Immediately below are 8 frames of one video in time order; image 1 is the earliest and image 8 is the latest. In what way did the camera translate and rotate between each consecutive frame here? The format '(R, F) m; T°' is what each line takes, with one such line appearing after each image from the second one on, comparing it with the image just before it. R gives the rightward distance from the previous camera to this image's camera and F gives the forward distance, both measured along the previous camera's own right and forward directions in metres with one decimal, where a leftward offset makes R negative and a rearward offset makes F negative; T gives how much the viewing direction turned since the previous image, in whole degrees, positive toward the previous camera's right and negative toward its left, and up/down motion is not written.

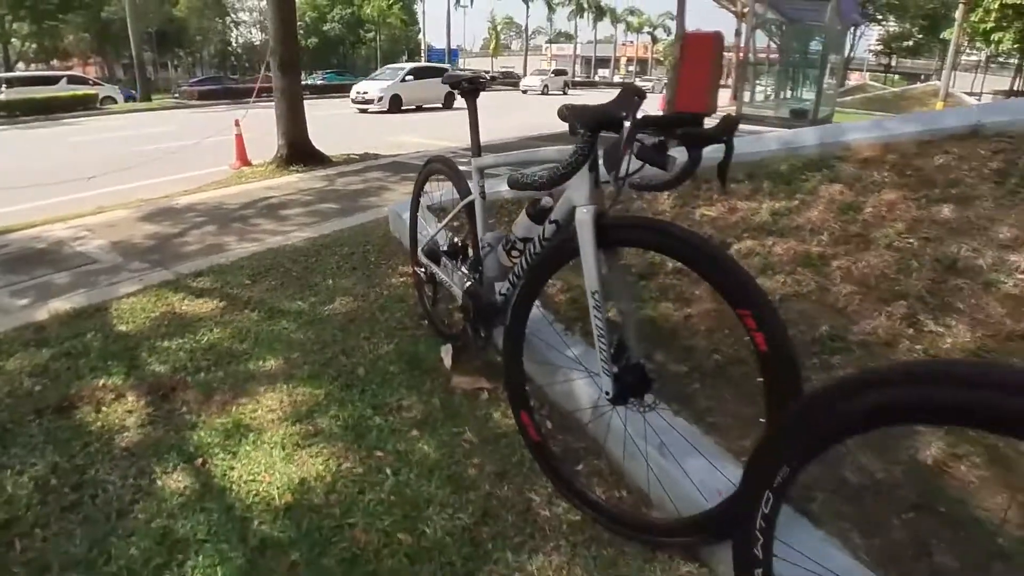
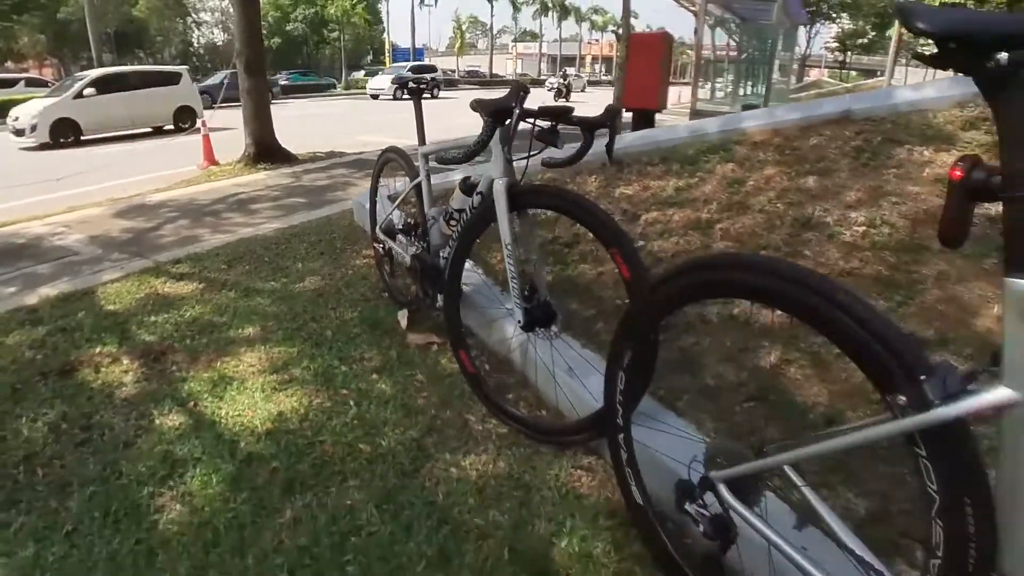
(+0.1, -0.5) m; +2°
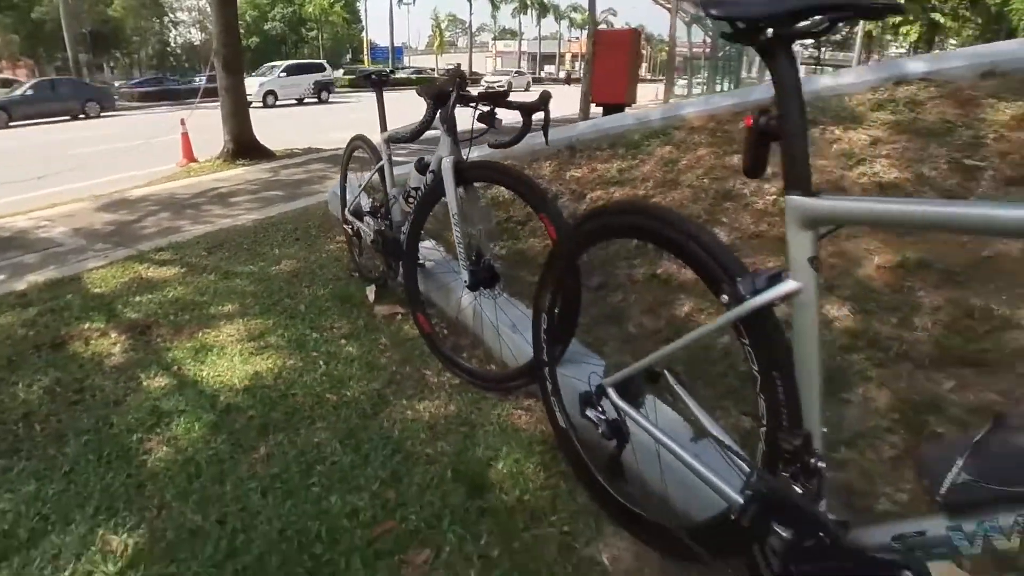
(+0.2, -0.3) m; +1°
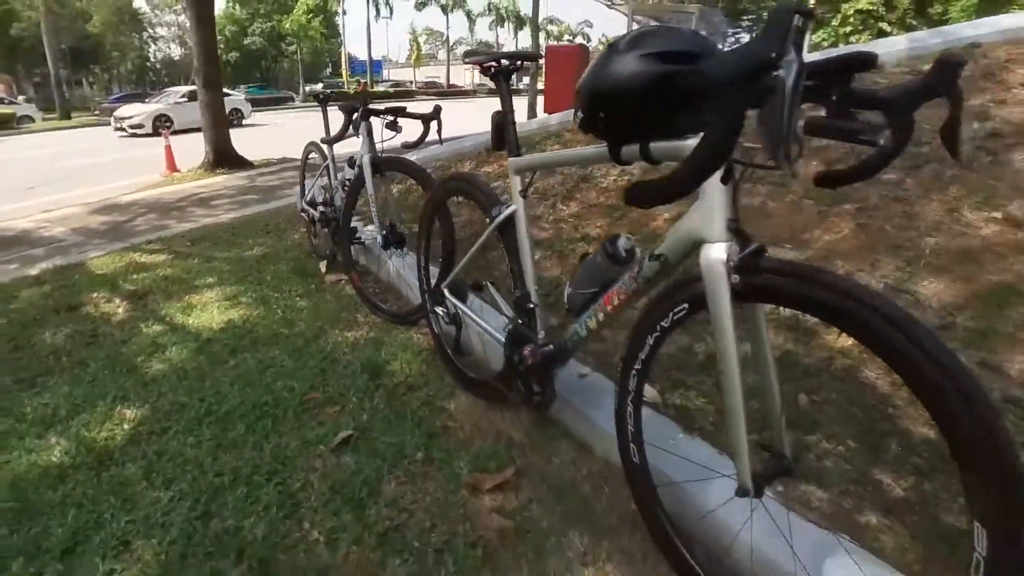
(+0.5, -1.0) m; +1°
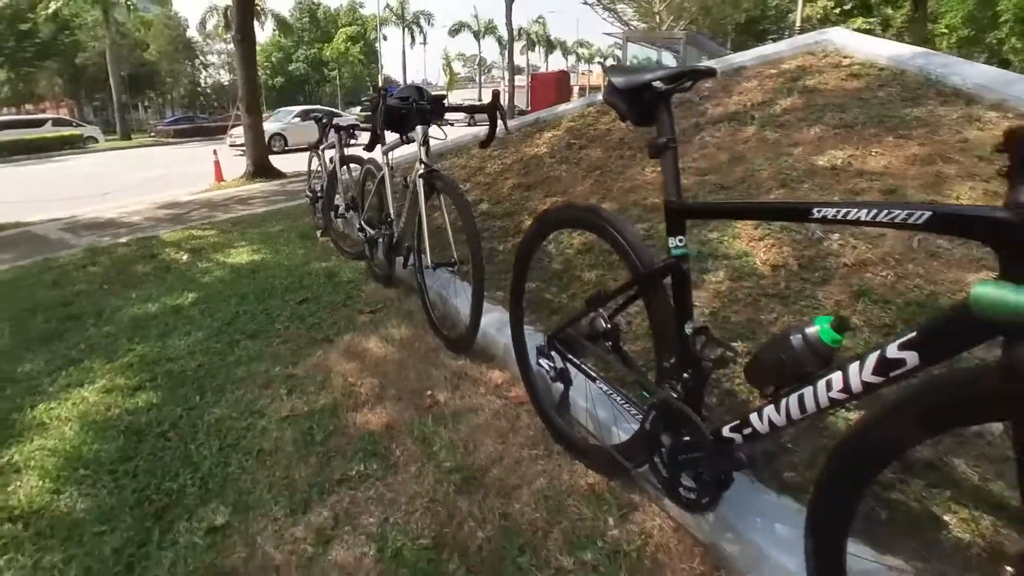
(+1.2, -2.1) m; -4°
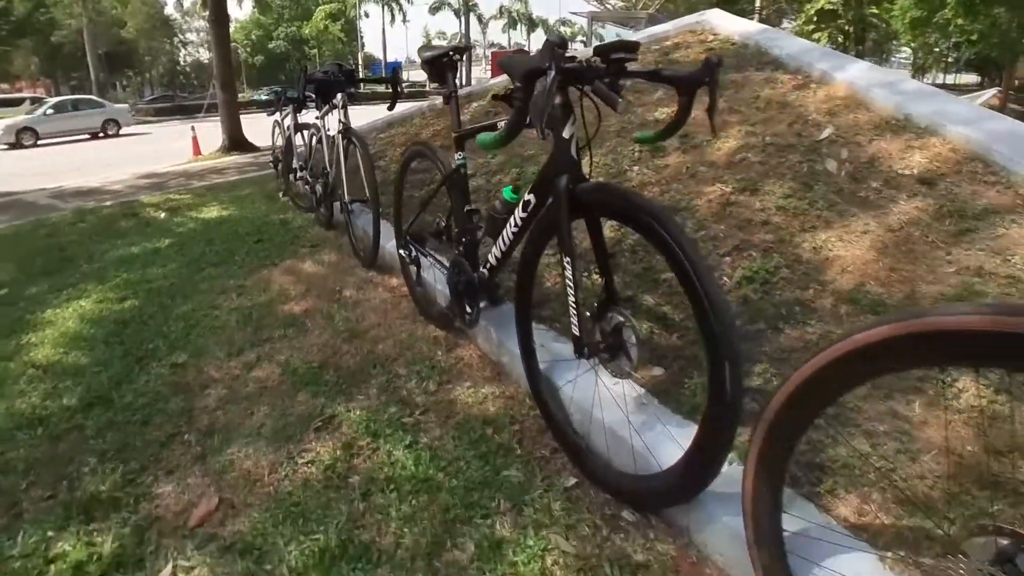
(+0.7, -1.1) m; +1°
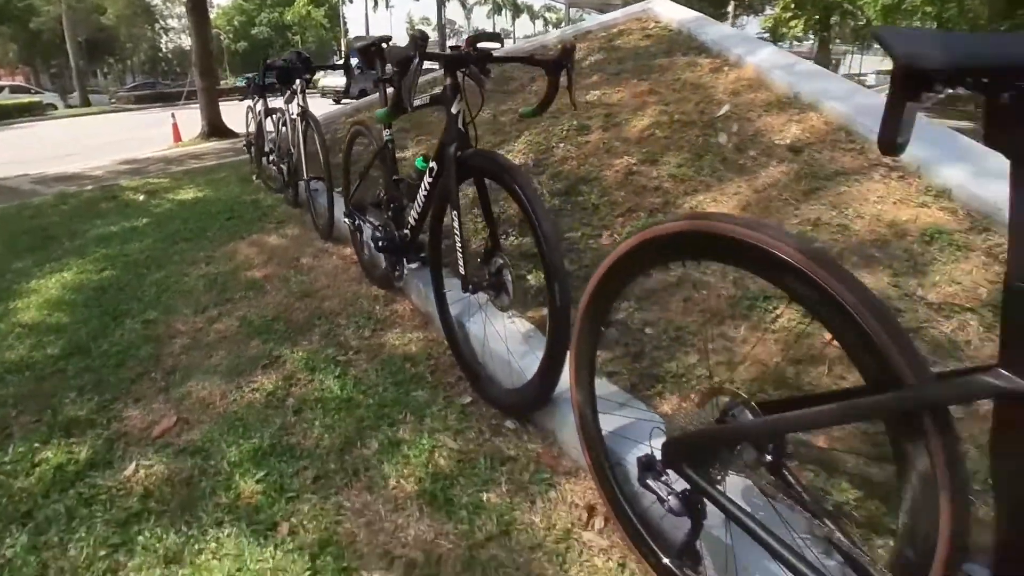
(+0.4, -0.5) m; +1°
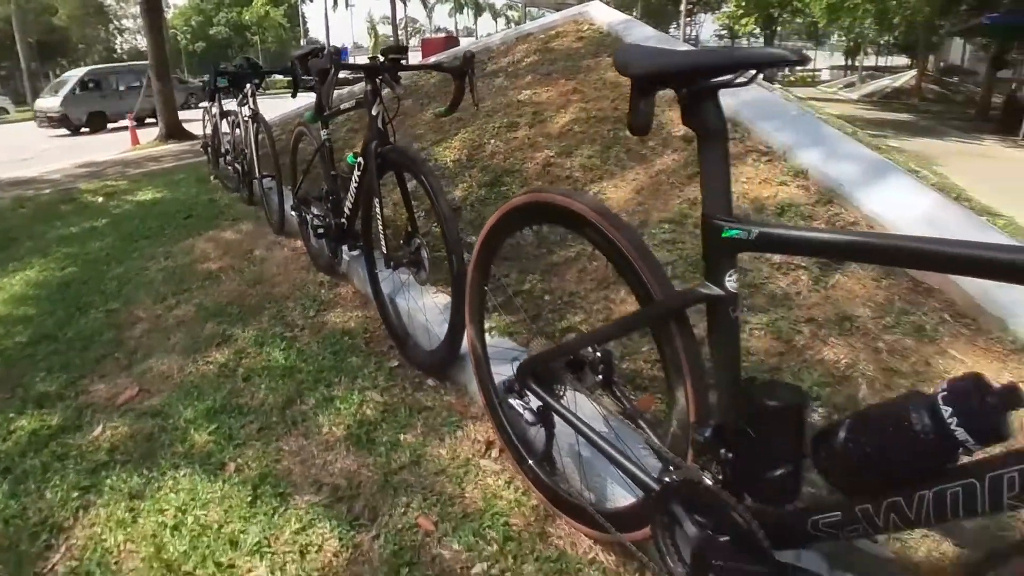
(+0.3, -0.4) m; +2°
